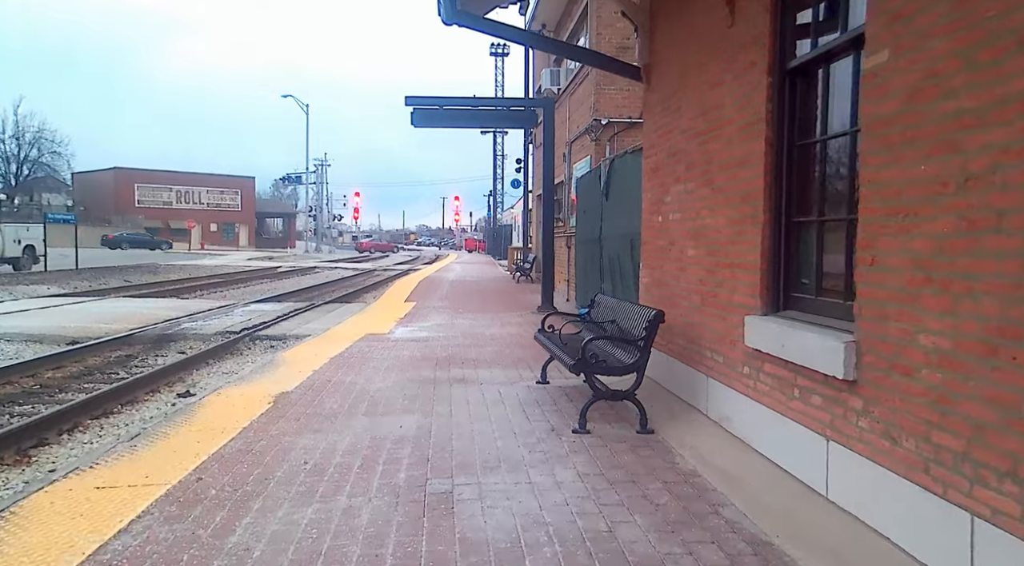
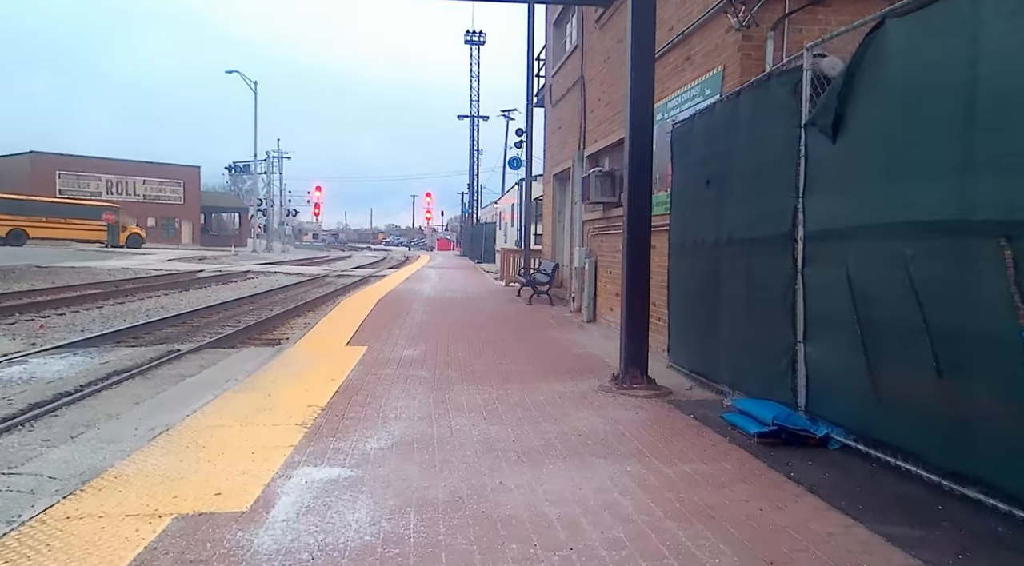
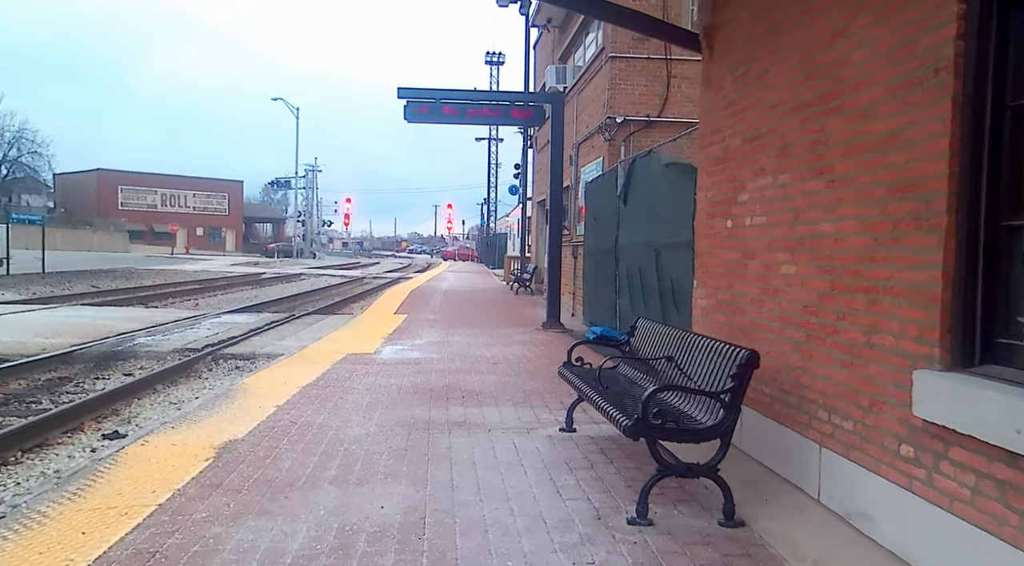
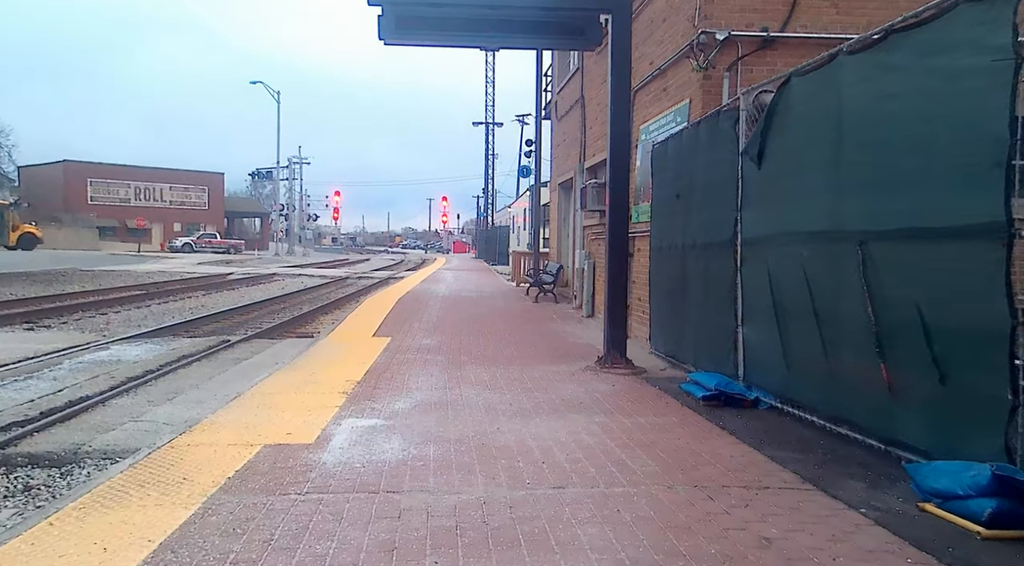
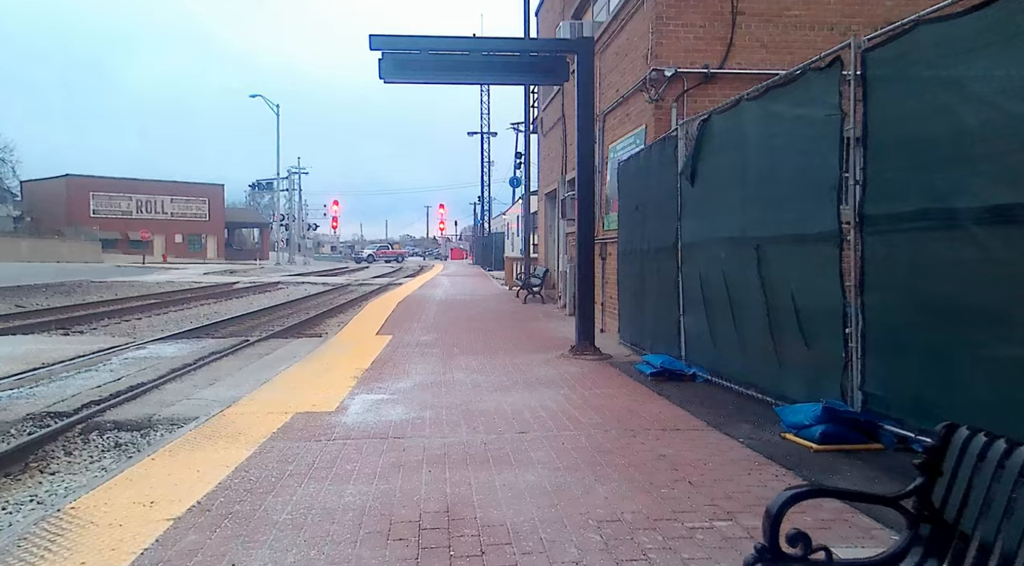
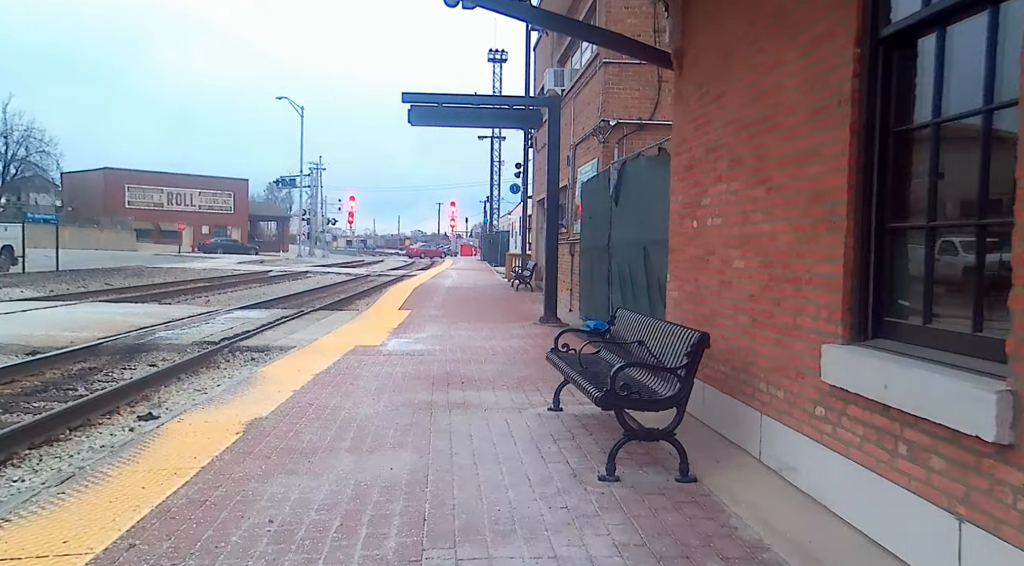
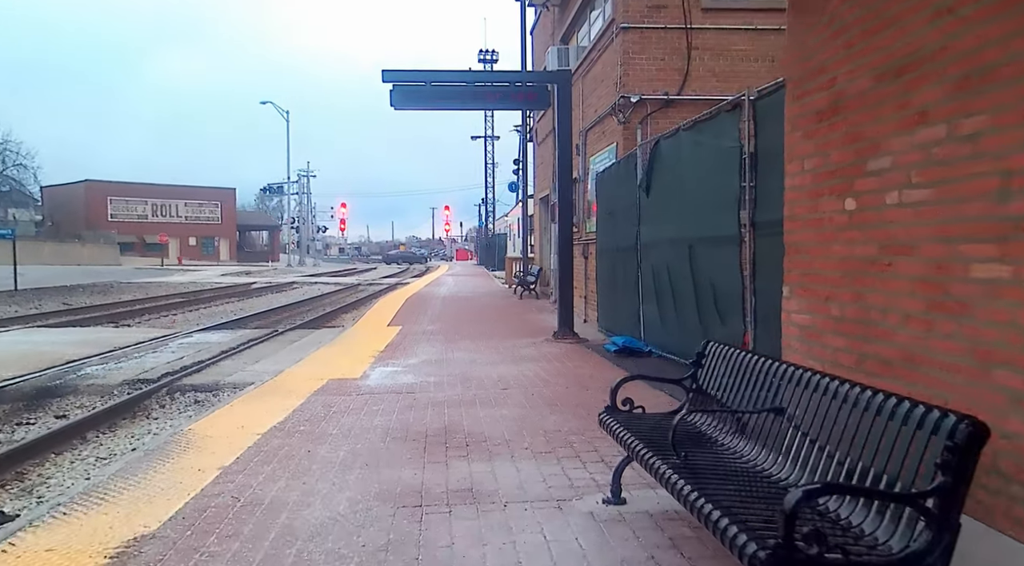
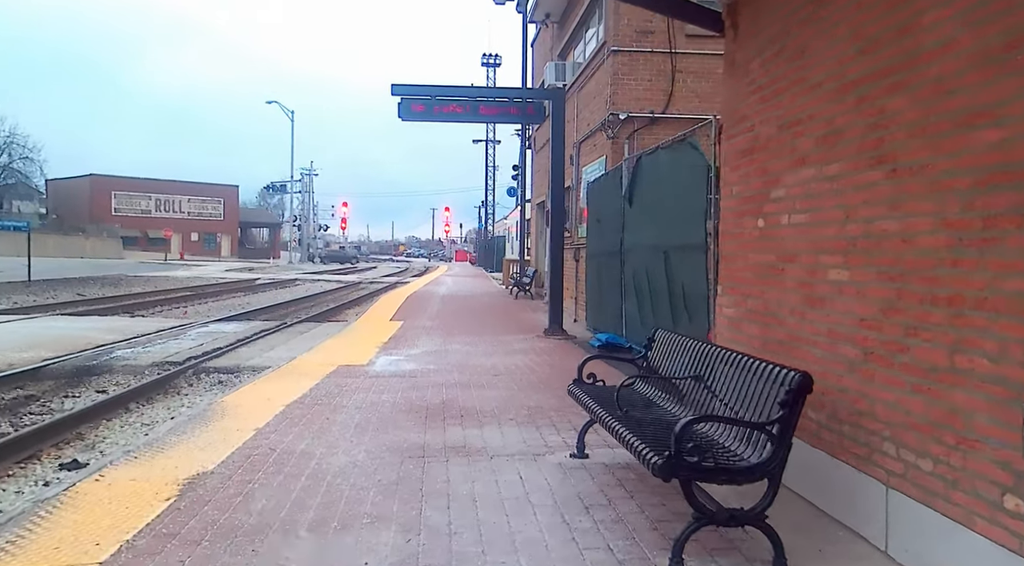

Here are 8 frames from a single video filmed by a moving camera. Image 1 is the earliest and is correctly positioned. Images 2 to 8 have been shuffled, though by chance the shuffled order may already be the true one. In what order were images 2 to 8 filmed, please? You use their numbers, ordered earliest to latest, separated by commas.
6, 3, 8, 7, 5, 4, 2
